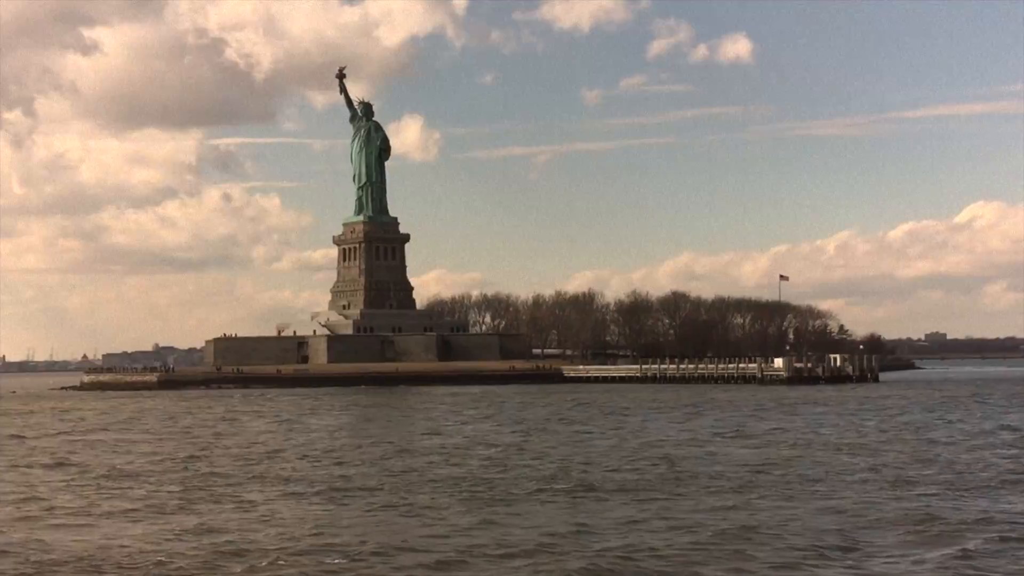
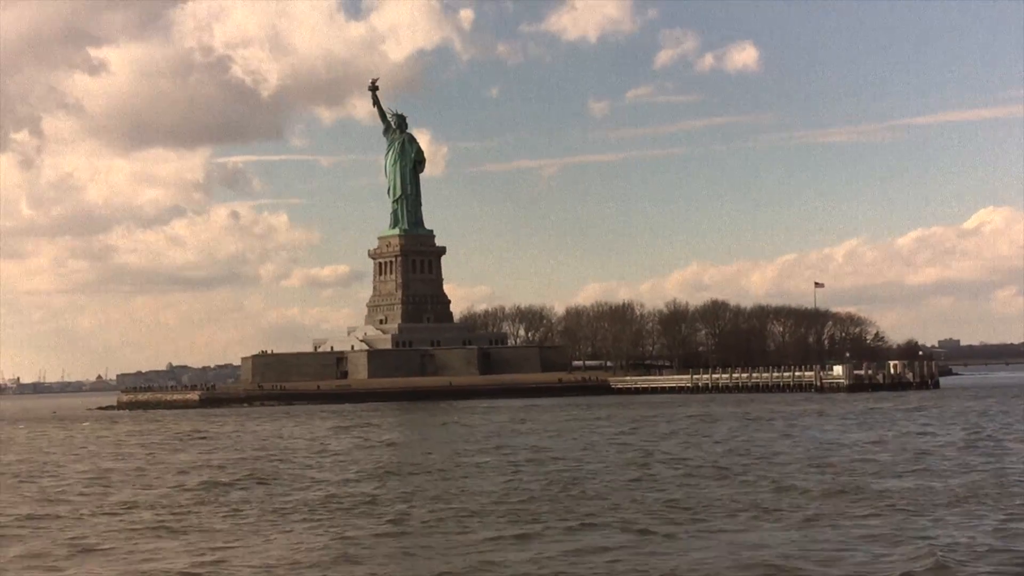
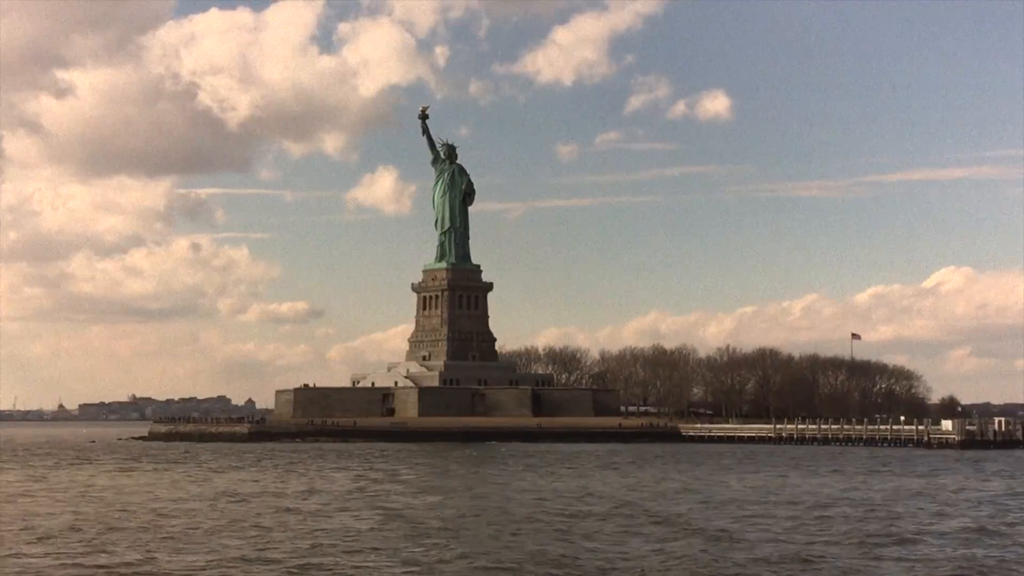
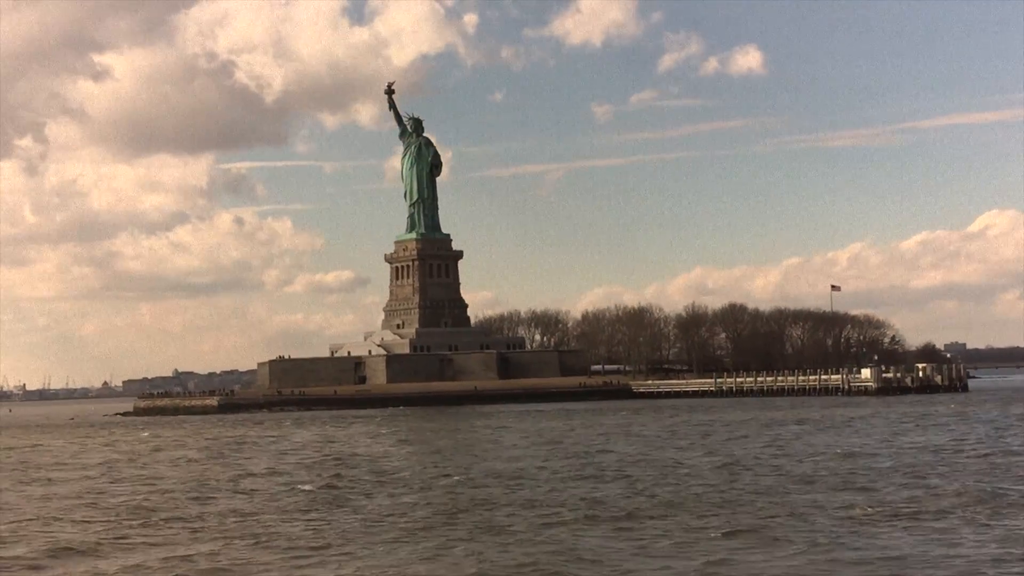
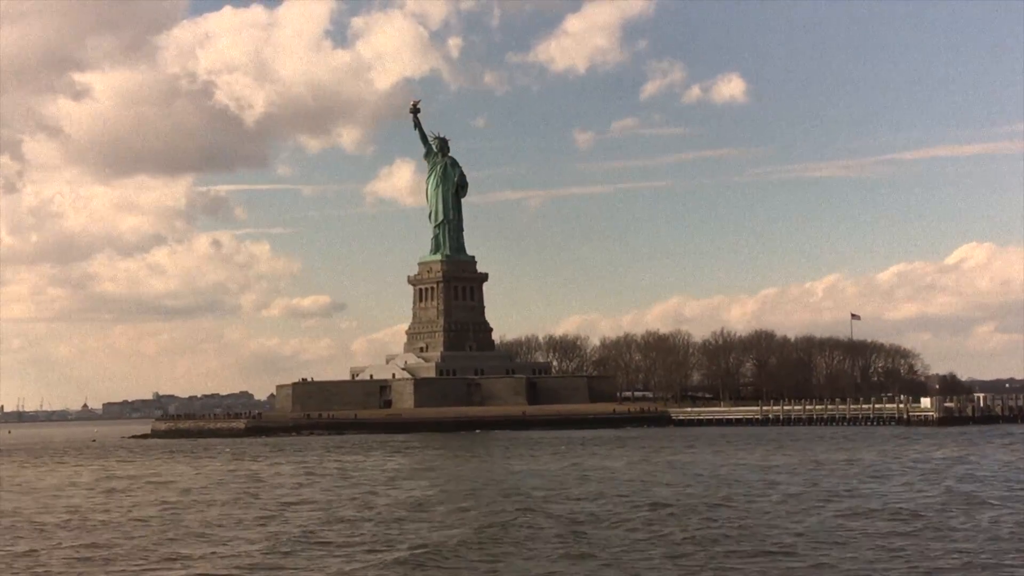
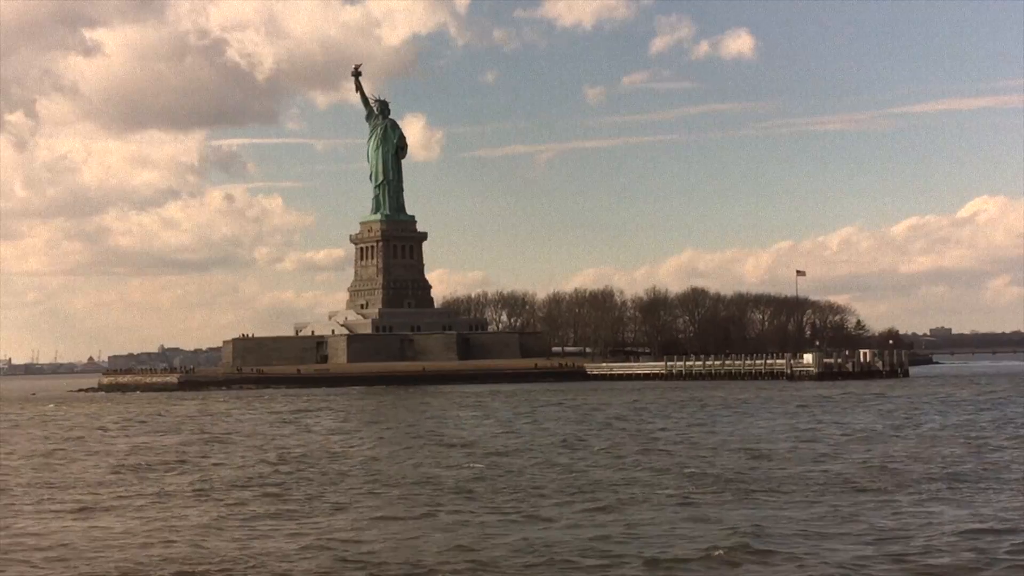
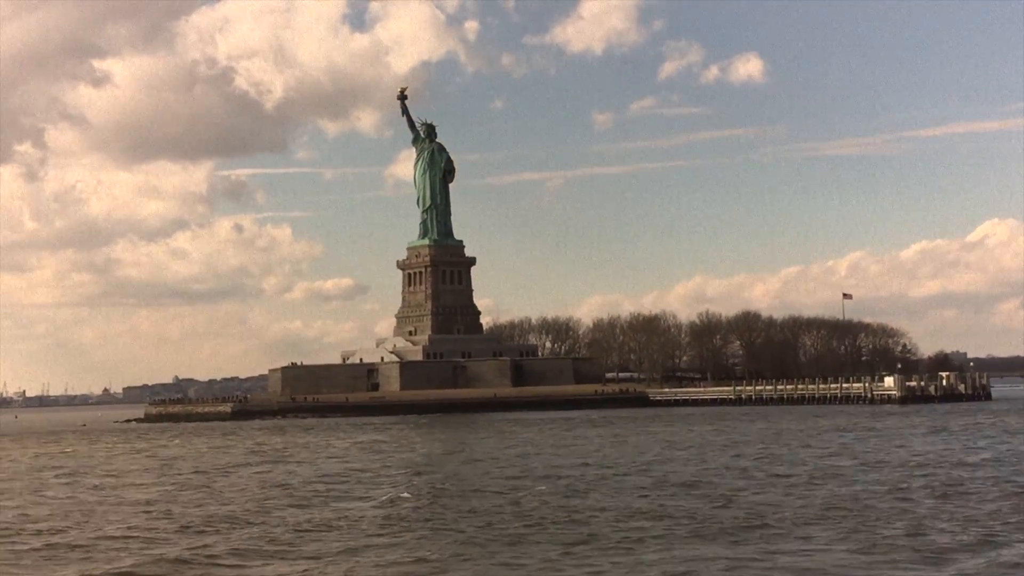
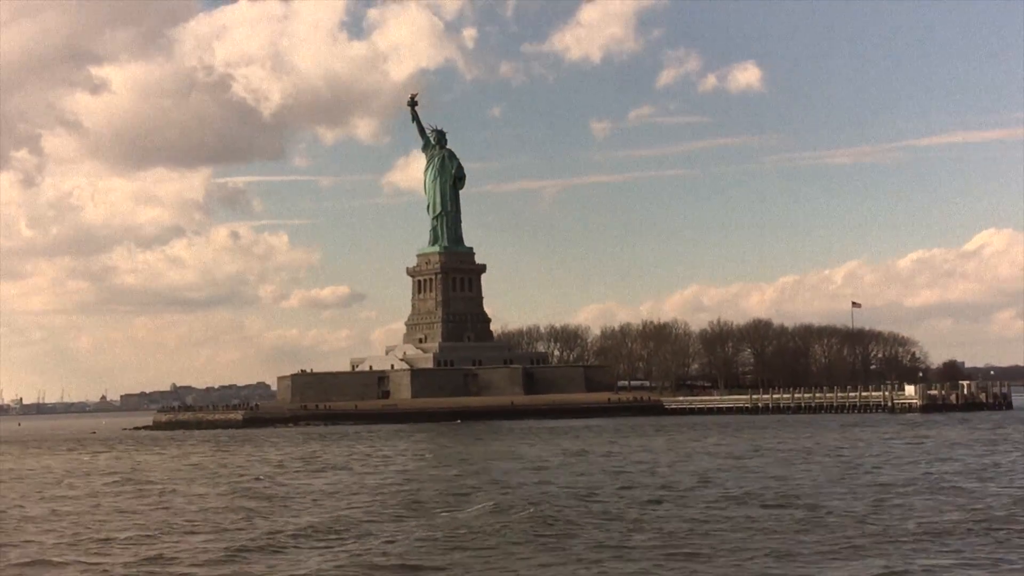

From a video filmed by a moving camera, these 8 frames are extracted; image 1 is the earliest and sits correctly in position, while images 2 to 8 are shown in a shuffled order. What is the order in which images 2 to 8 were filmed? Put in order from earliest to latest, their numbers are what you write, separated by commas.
6, 2, 4, 7, 8, 5, 3
